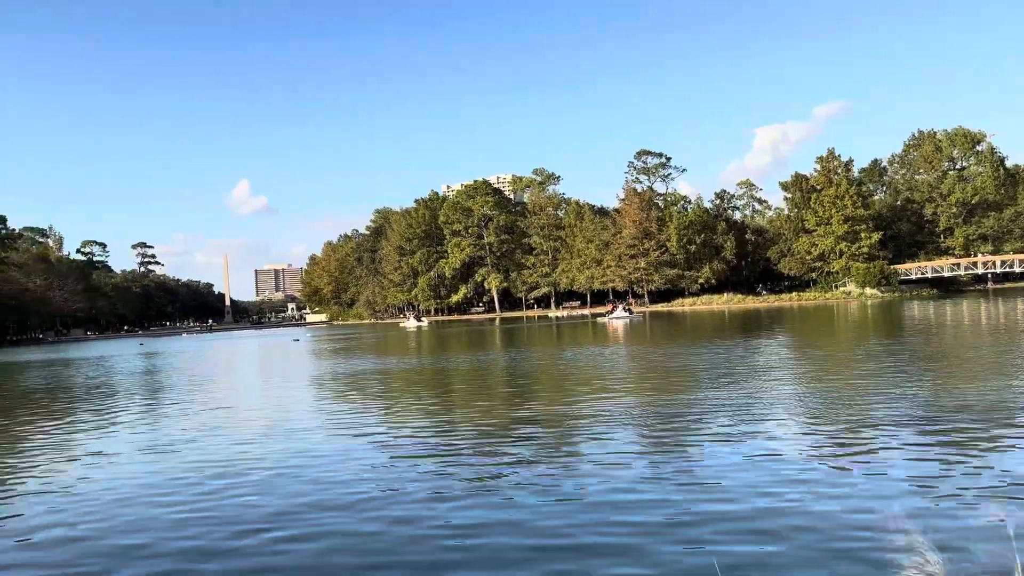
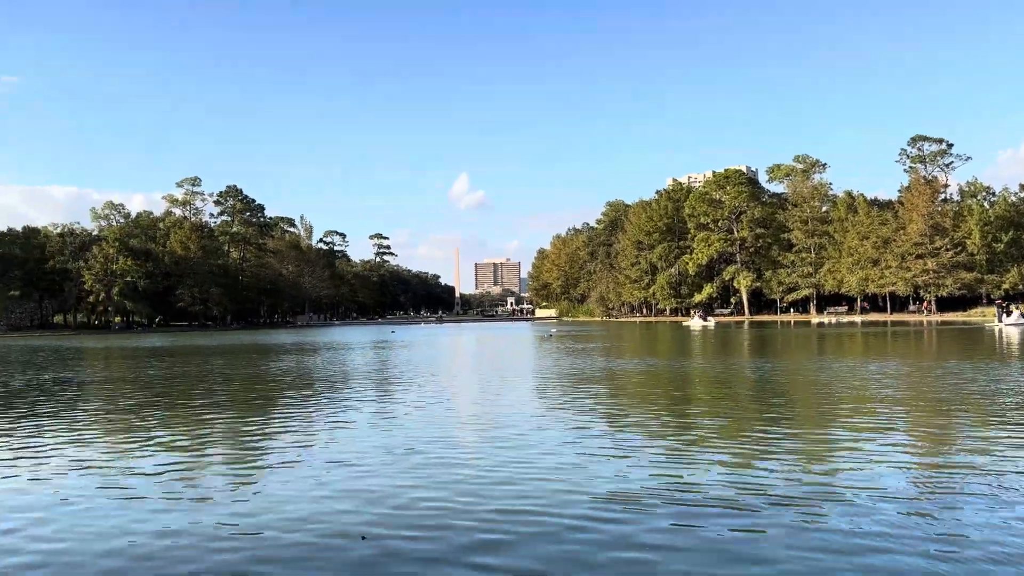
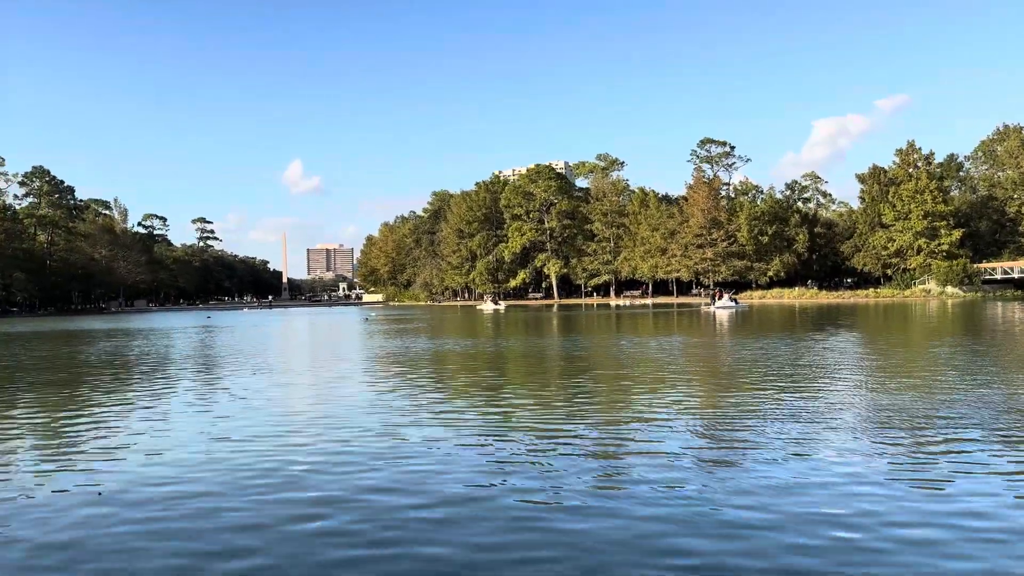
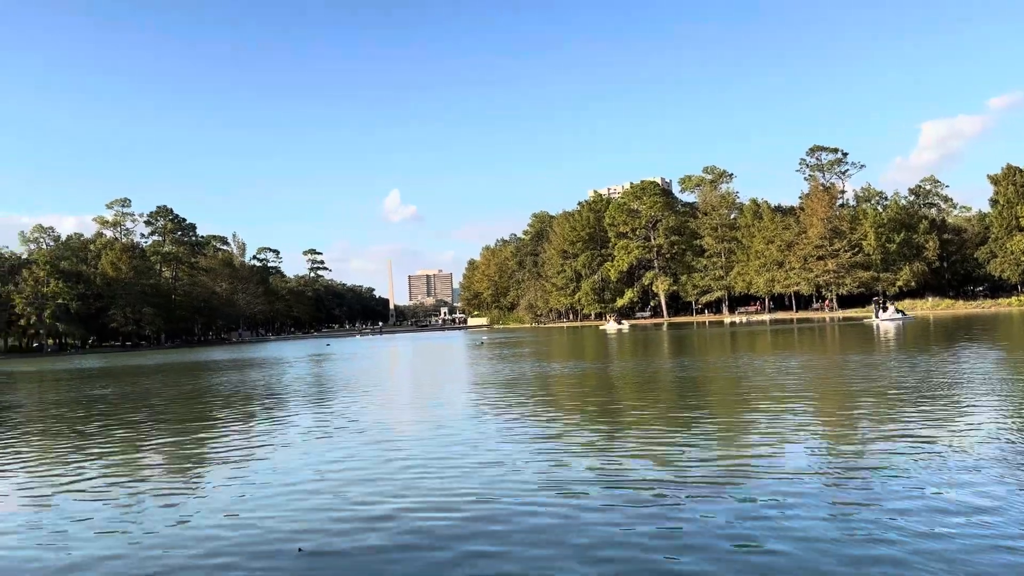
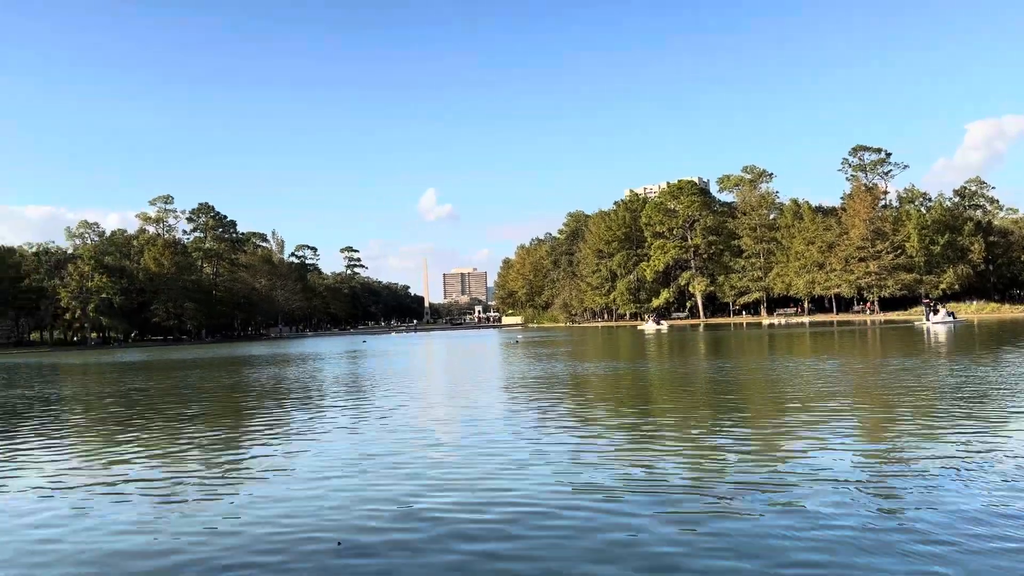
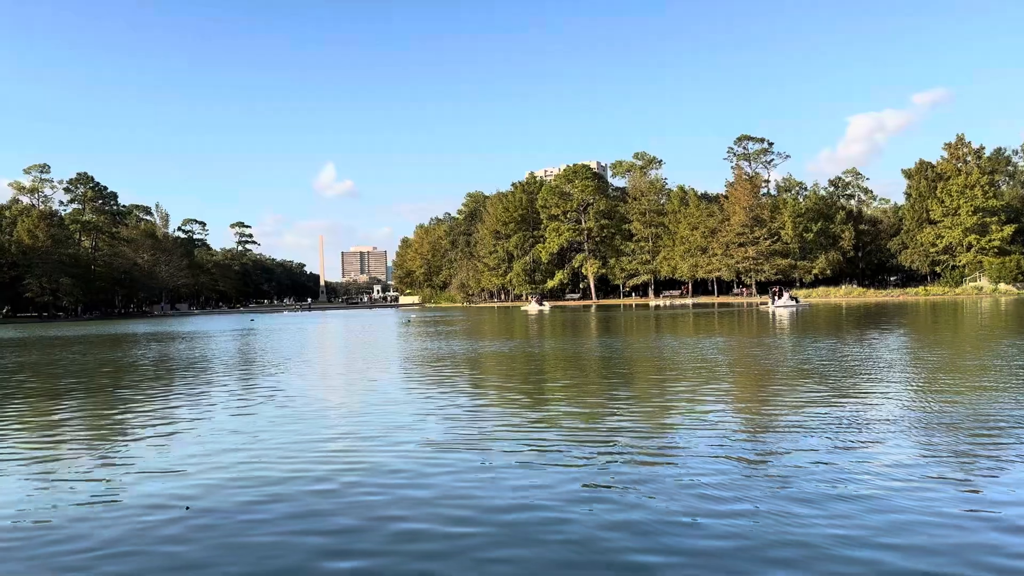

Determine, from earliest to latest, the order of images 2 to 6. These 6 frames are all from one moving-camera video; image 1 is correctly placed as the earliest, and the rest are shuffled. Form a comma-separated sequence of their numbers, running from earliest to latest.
3, 6, 4, 5, 2
